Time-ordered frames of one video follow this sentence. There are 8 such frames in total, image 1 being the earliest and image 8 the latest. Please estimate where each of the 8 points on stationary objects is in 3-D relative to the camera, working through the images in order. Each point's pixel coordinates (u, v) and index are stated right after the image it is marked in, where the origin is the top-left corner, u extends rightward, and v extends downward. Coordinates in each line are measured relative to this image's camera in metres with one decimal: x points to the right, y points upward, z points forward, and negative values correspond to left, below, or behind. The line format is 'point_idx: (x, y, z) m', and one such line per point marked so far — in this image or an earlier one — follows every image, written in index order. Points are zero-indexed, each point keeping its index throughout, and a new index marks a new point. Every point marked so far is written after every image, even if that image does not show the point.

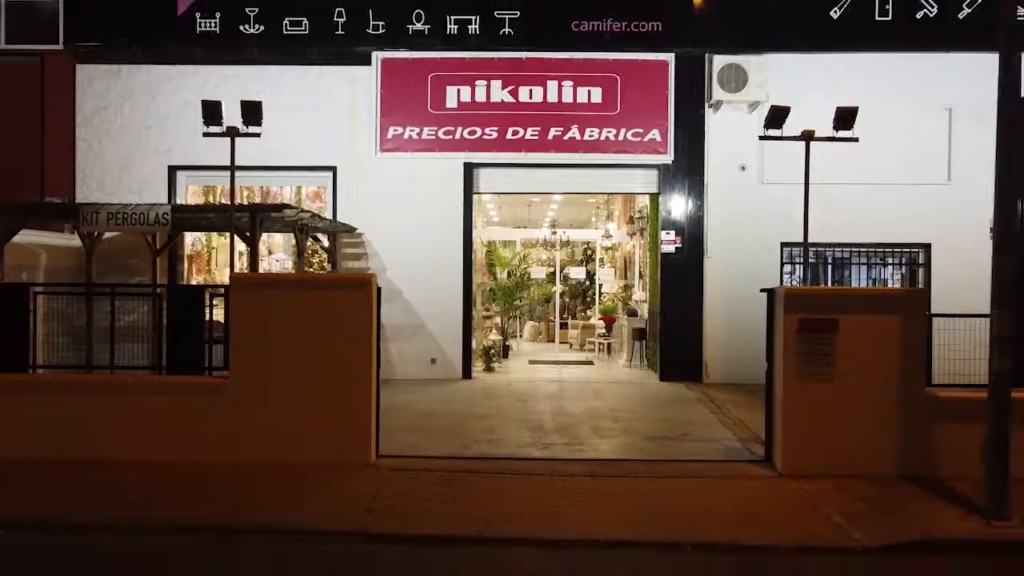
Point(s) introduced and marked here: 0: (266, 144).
0: (-3.1, +1.8, +10.2) m
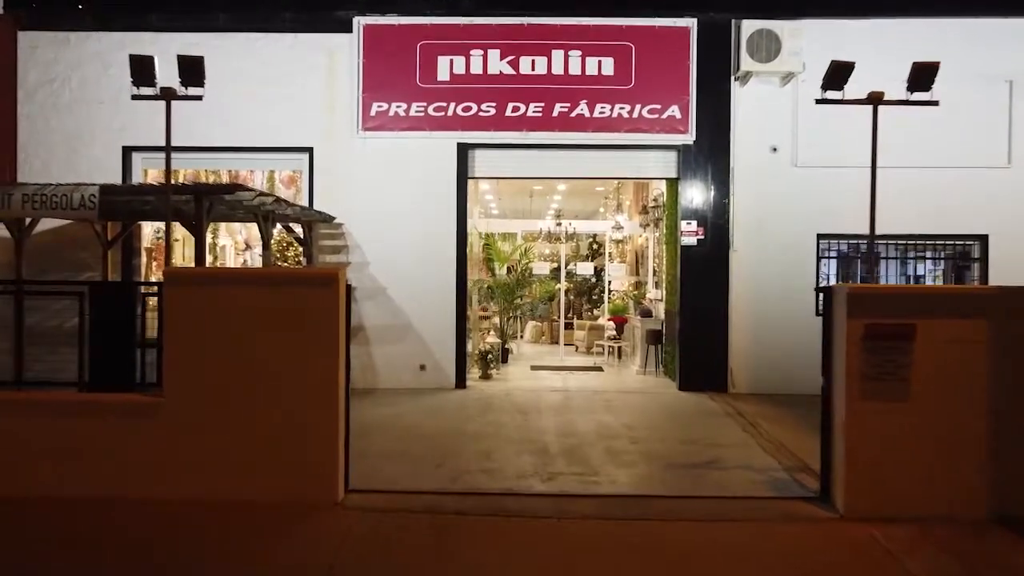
0: (-3.1, +1.9, +9.0) m
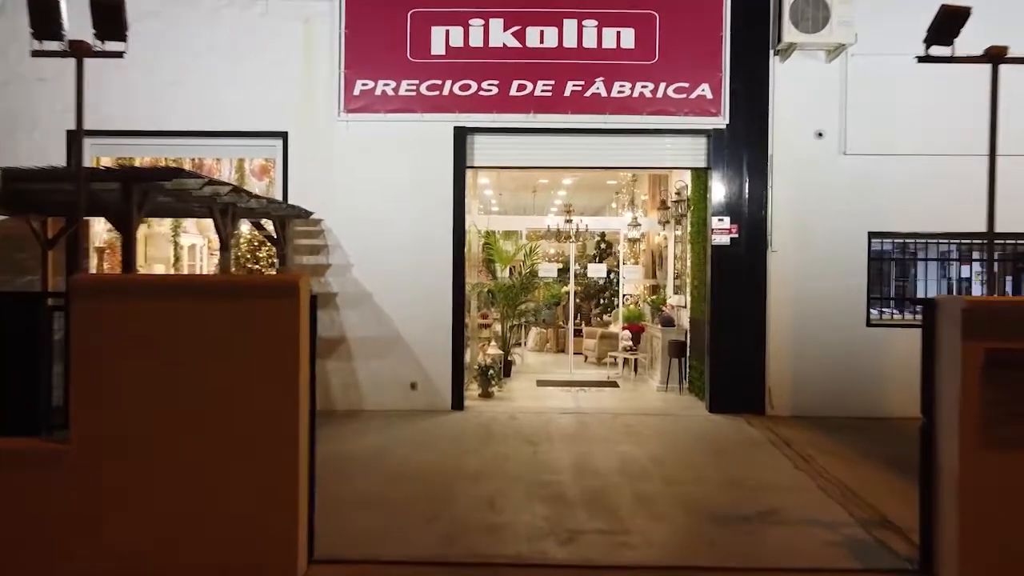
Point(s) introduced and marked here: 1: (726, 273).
0: (-3.1, +1.8, +7.8) m
1: (+2.1, +0.2, +7.7) m
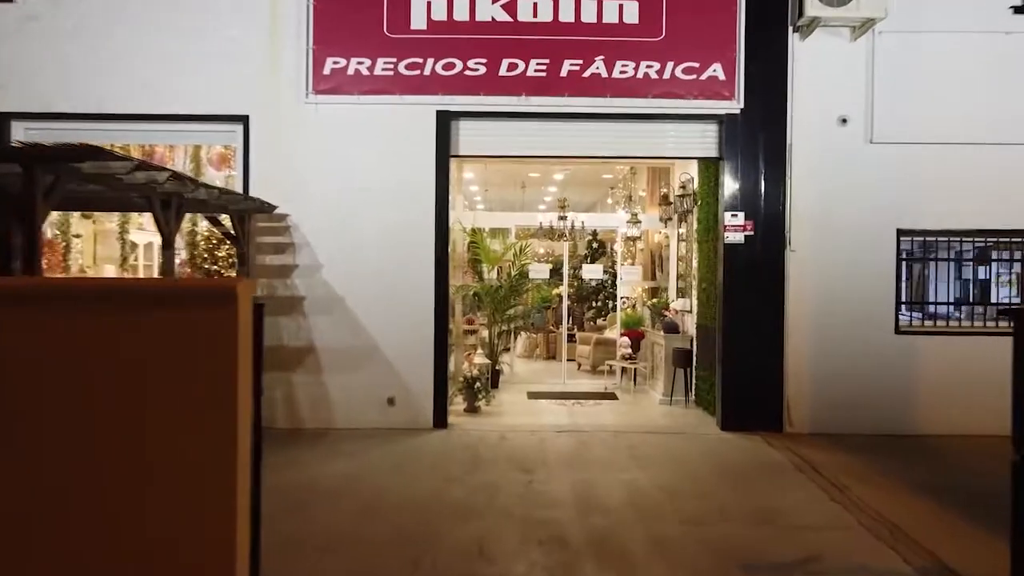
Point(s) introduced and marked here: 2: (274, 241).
0: (-3.2, +1.8, +6.9) m
1: (+2.0, +0.1, +6.9) m
2: (-2.1, +0.4, +6.9) m
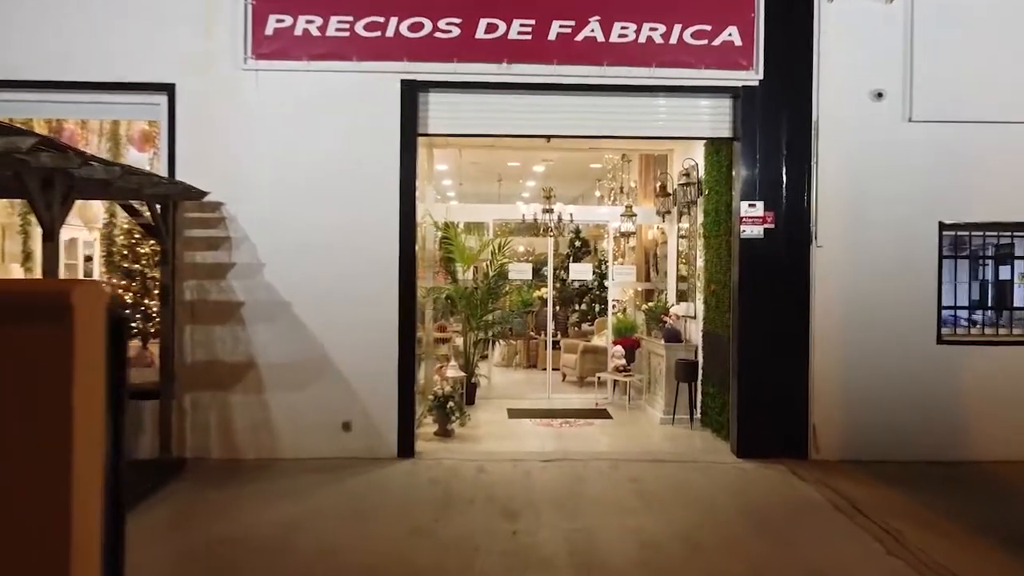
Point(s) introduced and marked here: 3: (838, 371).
0: (-3.3, +1.8, +5.8) m
1: (+1.8, +0.1, +5.9) m
2: (-2.2, +0.4, +5.8) m
3: (+2.4, -0.6, +5.9) m
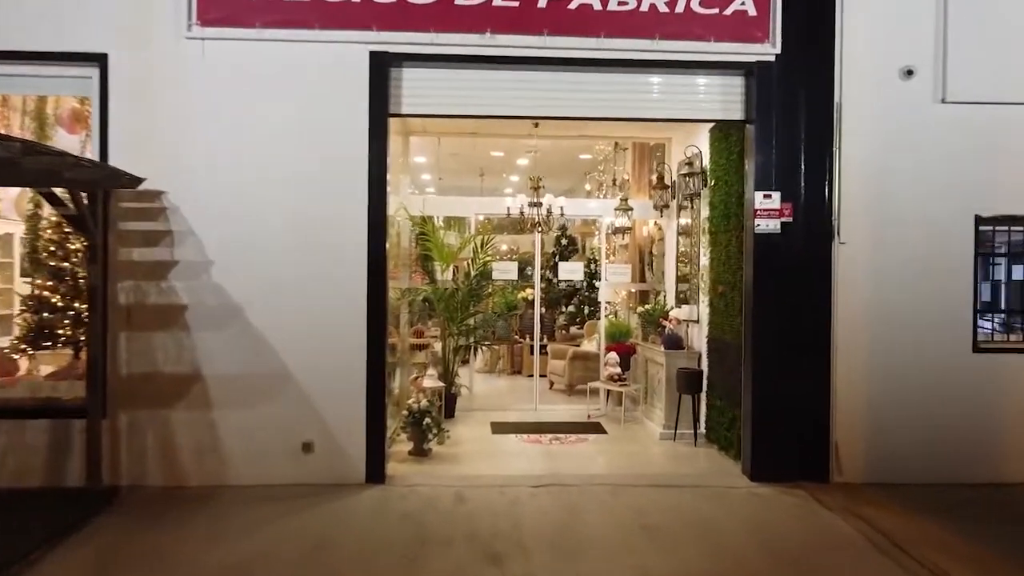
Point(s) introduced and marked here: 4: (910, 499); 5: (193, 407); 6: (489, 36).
0: (-3.4, +1.7, +5.0) m
1: (+1.7, +0.1, +5.3) m
2: (-2.3, +0.4, +5.0) m
3: (+2.3, -0.6, +5.3) m
4: (+2.5, -1.3, +5.1) m
5: (-2.0, -0.7, +5.1) m
6: (-0.1, +1.6, +5.1) m
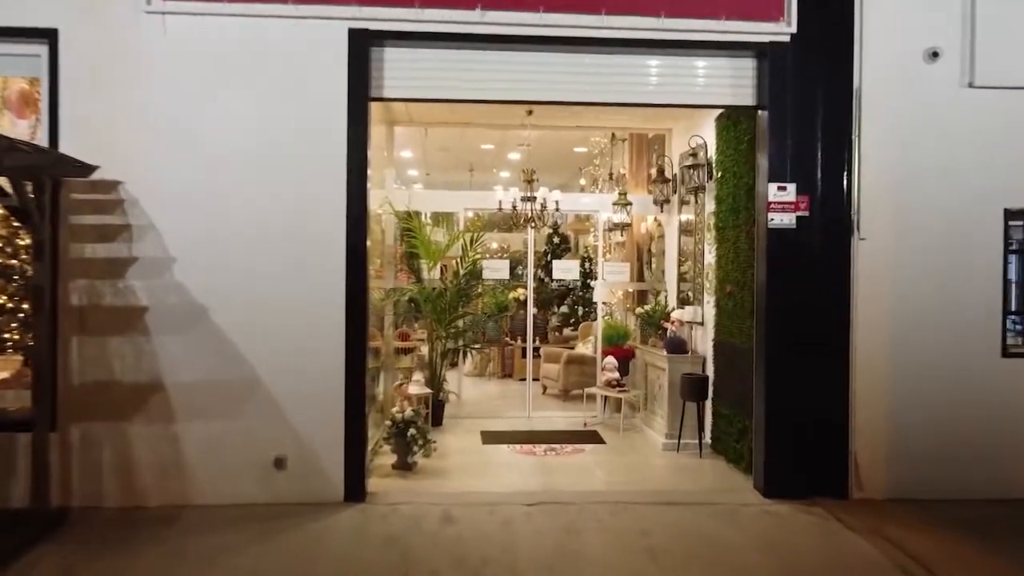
0: (-3.5, +1.7, +4.5) m
1: (+1.7, +0.1, +4.9) m
2: (-2.4, +0.4, +4.6) m
3: (+2.3, -0.6, +4.9) m
4: (+2.5, -1.3, +4.7) m
5: (-2.1, -0.7, +4.6) m
6: (-0.2, +1.6, +4.7) m
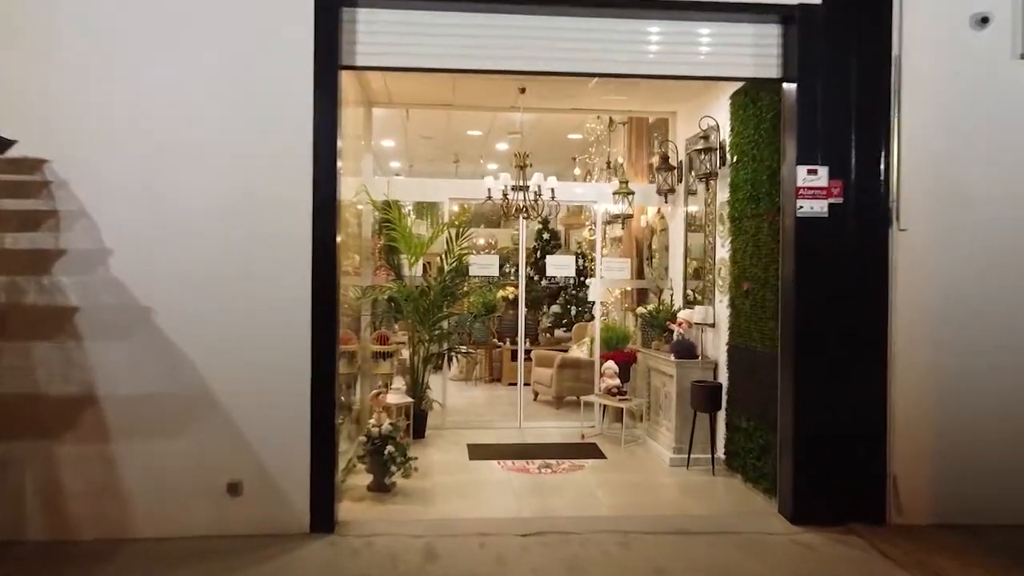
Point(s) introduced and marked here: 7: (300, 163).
0: (-3.5, +1.8, +3.8) m
1: (+1.6, +0.1, +4.3) m
2: (-2.4, +0.4, +3.9) m
3: (+2.2, -0.6, +4.3) m
4: (+2.4, -1.3, +4.1) m
5: (-2.1, -0.7, +3.9) m
6: (-0.2, +1.6, +4.1) m
7: (-1.1, +0.6, +4.0) m
